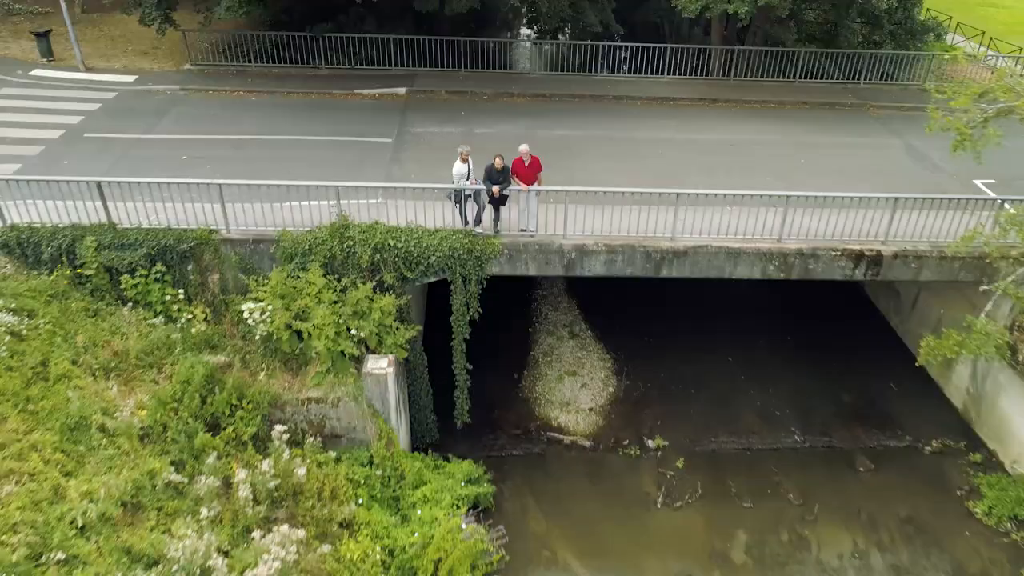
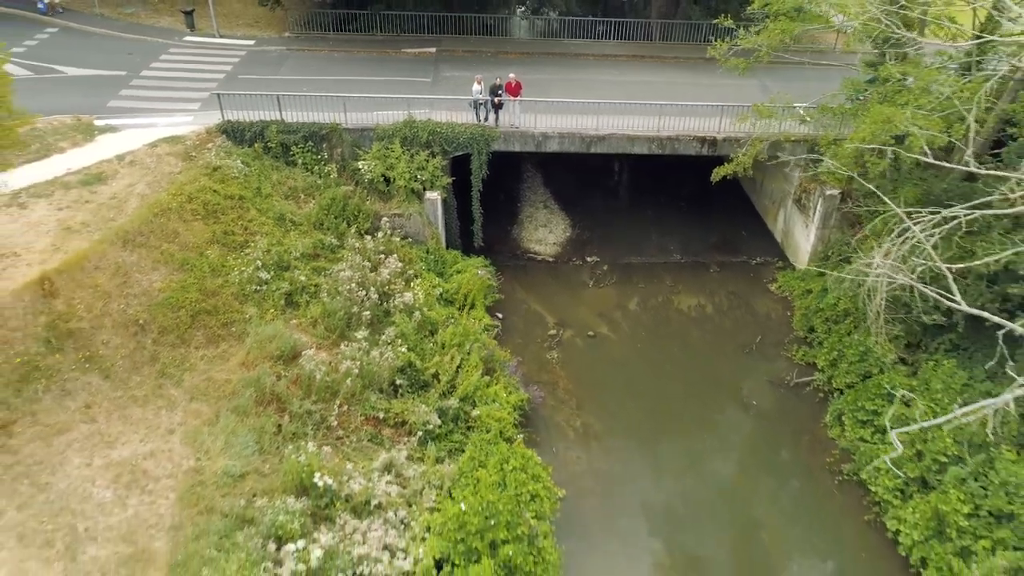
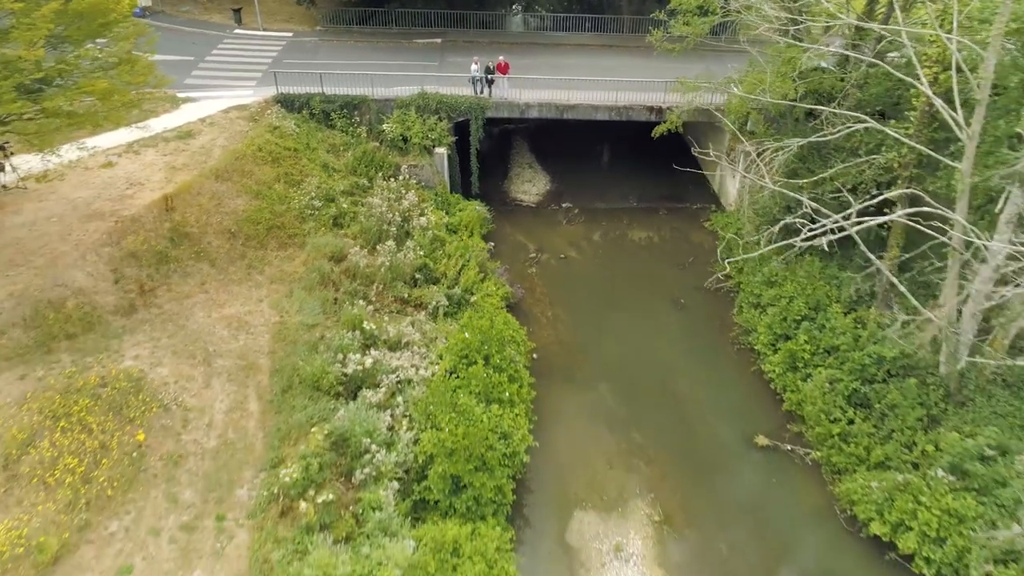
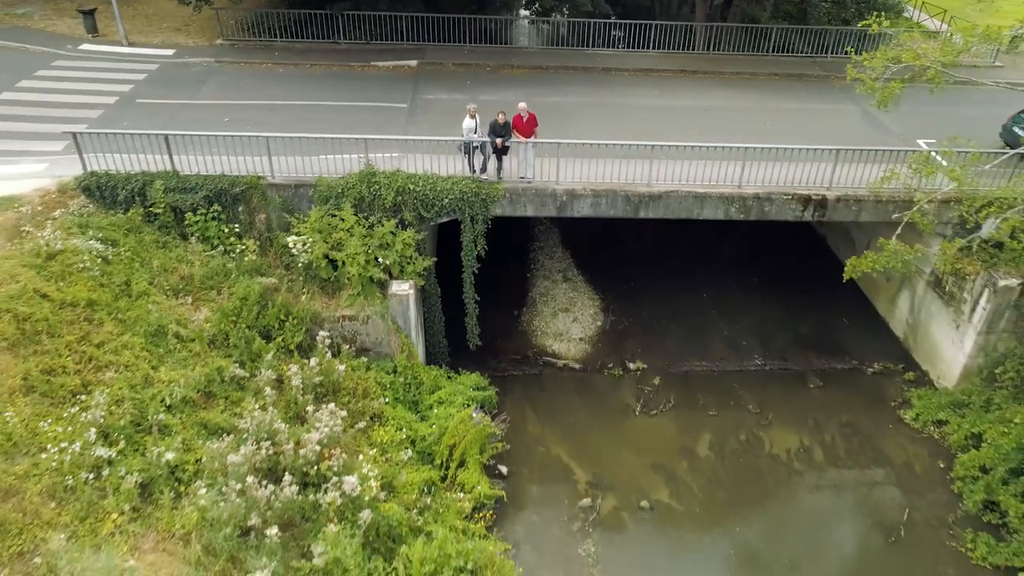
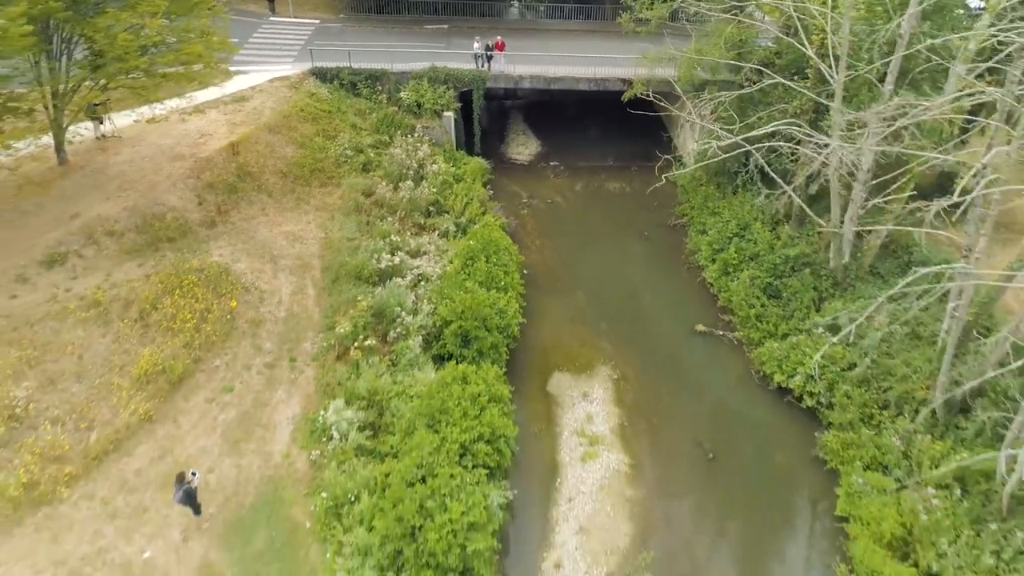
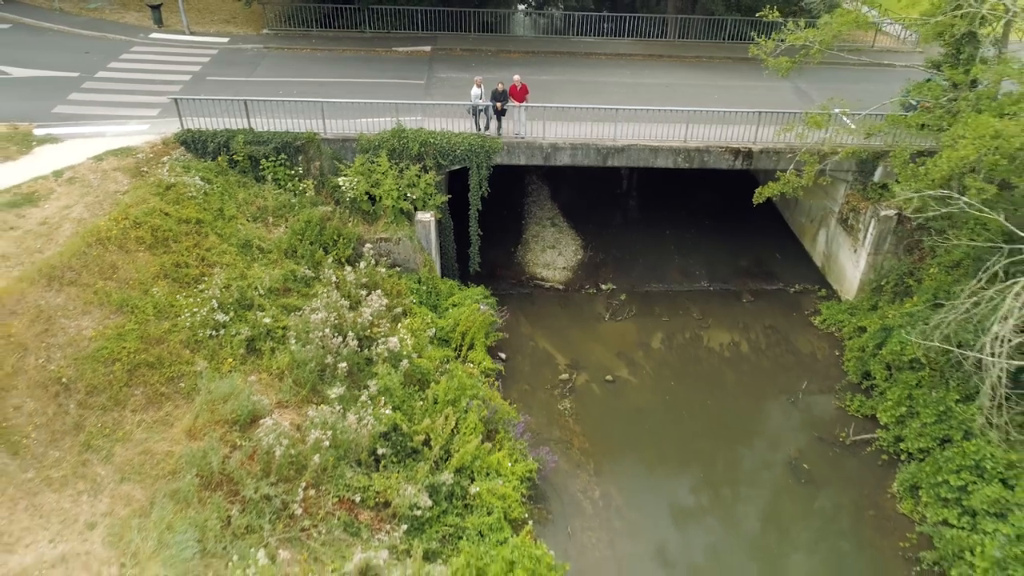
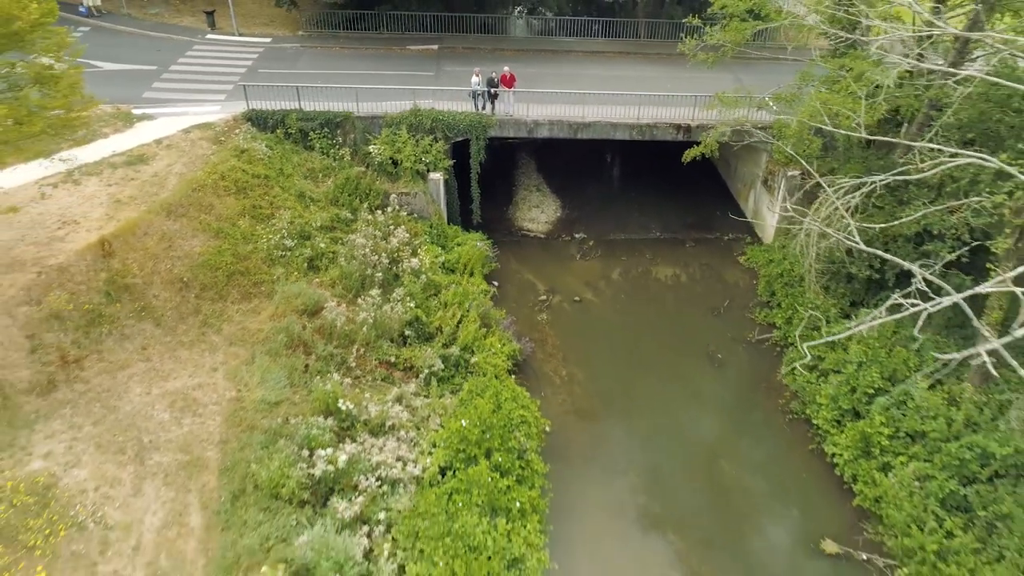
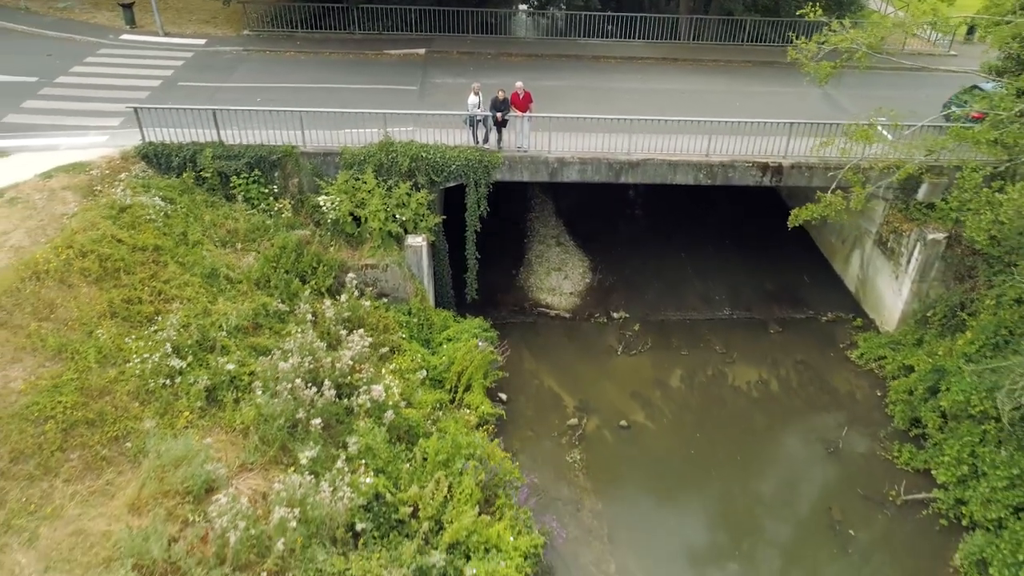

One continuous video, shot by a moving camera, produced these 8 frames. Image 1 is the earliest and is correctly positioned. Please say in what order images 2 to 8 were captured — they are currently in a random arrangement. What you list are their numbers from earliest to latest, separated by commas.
4, 8, 6, 2, 7, 3, 5
